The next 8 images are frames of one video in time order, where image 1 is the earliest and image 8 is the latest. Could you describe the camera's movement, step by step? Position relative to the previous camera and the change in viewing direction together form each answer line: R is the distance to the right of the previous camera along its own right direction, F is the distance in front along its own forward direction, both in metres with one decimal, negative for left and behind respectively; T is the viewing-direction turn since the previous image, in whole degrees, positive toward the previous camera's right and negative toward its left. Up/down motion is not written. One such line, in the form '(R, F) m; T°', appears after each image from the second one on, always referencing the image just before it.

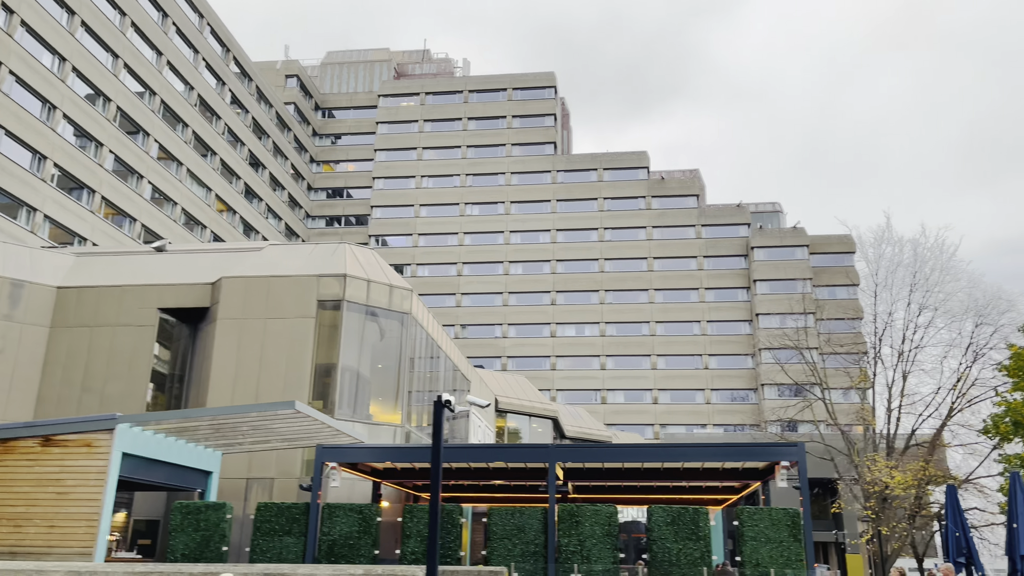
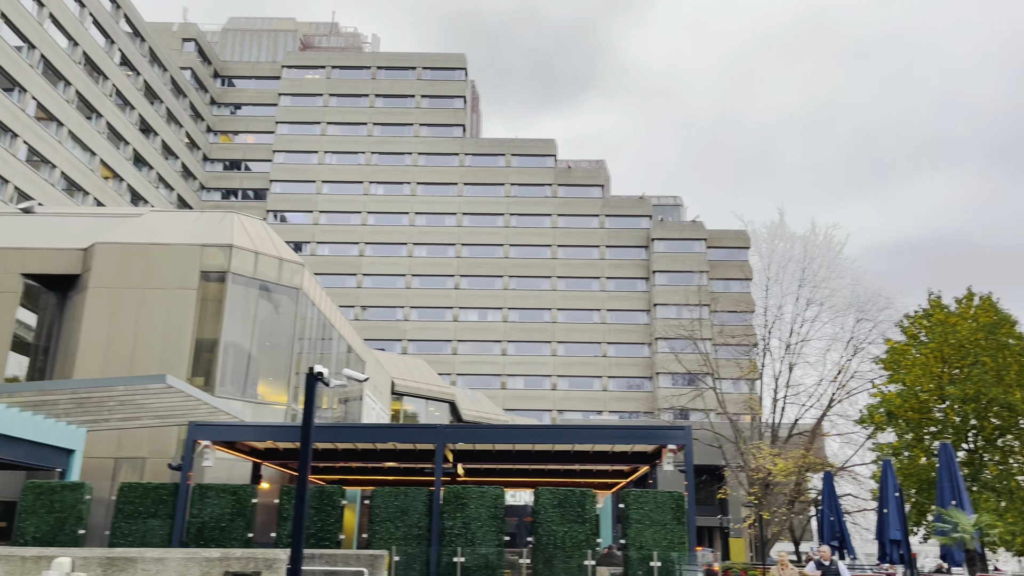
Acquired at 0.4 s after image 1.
(+0.2, +0.4) m; +7°
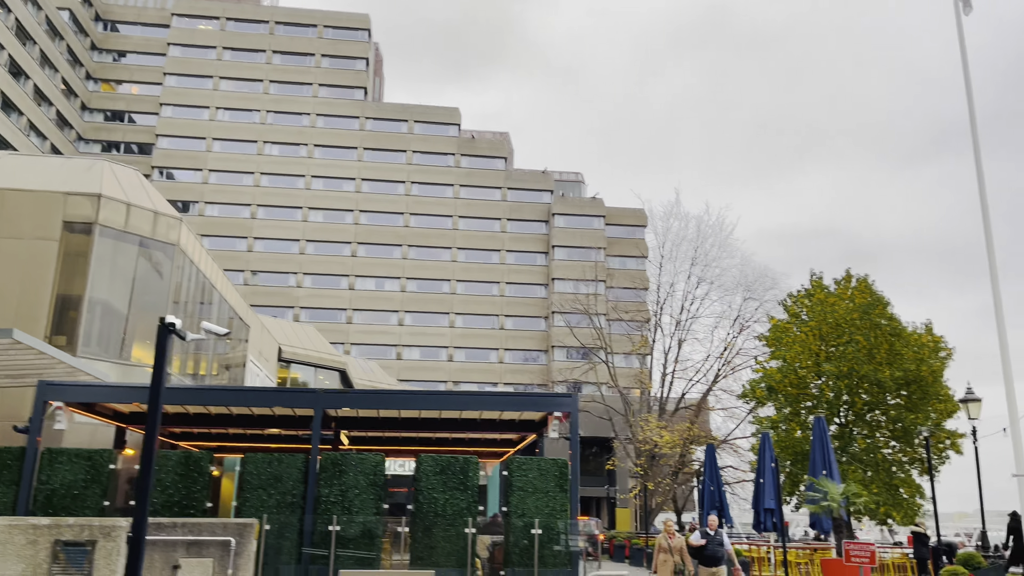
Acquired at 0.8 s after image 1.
(+0.2, +0.4) m; +7°
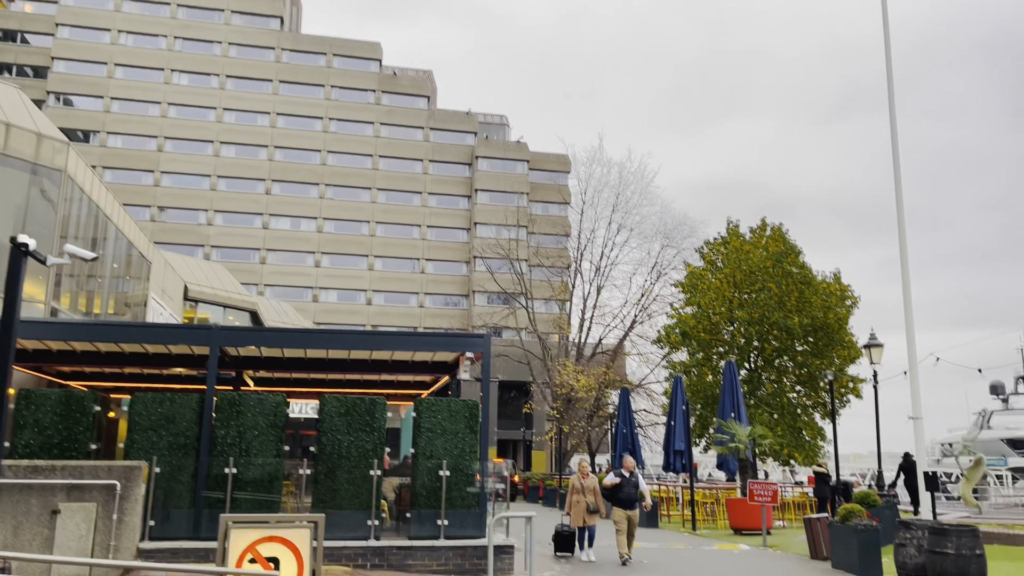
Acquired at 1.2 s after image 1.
(+0.2, +0.5) m; +5°
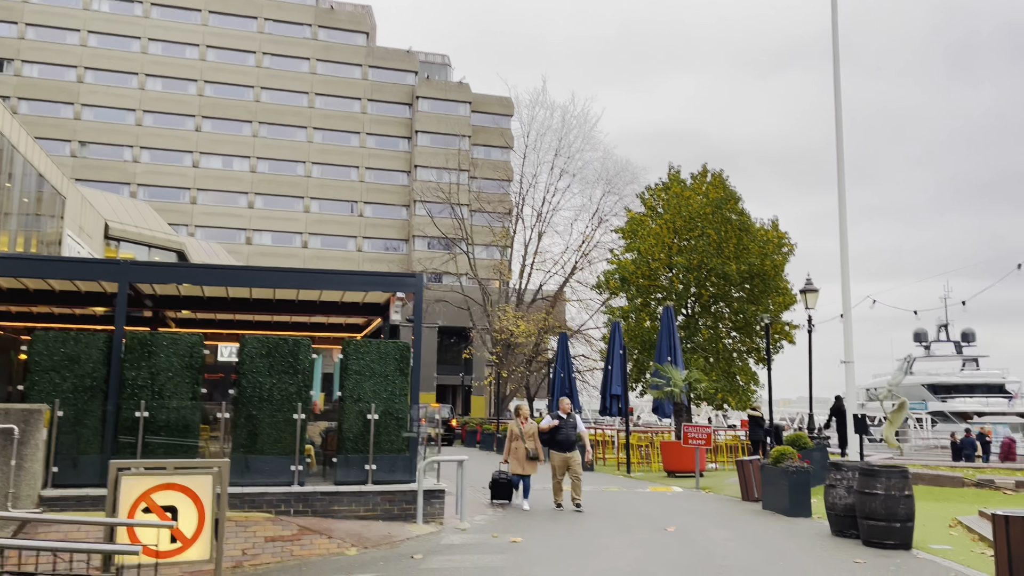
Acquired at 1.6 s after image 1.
(+0.2, +0.6) m; +4°
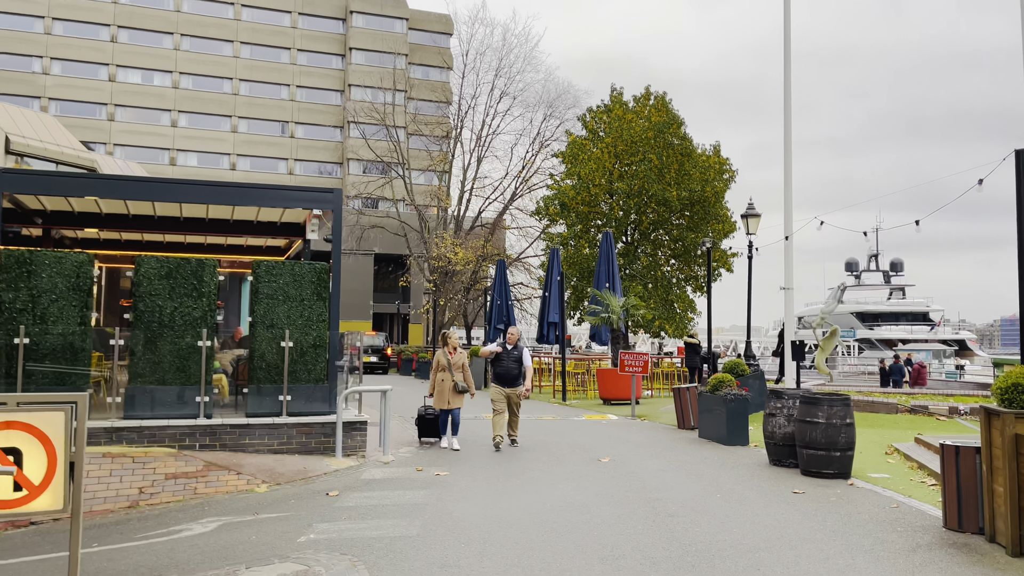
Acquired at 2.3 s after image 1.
(+0.2, +1.0) m; +4°
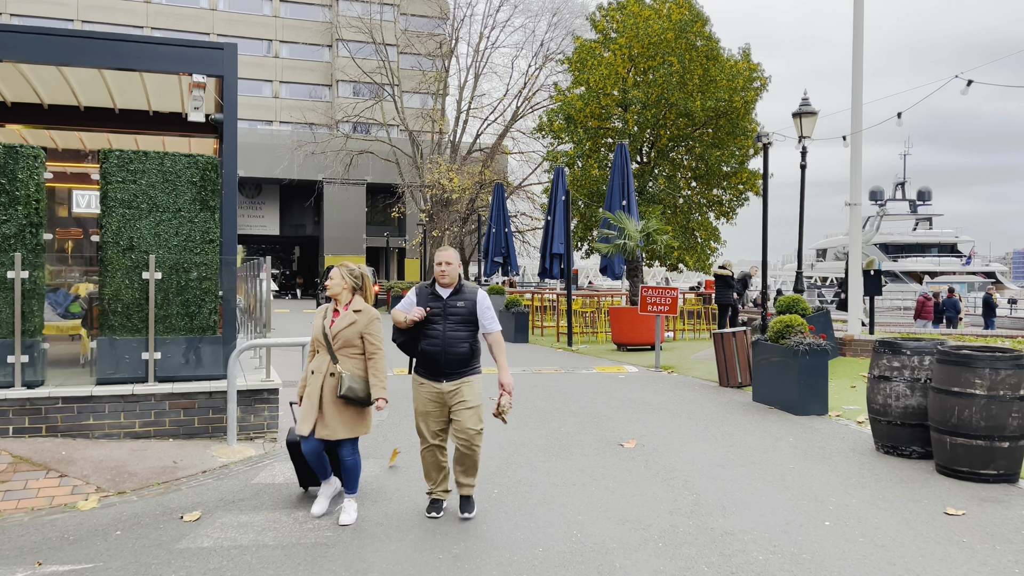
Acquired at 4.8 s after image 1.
(+0.3, +4.1) m; 0°
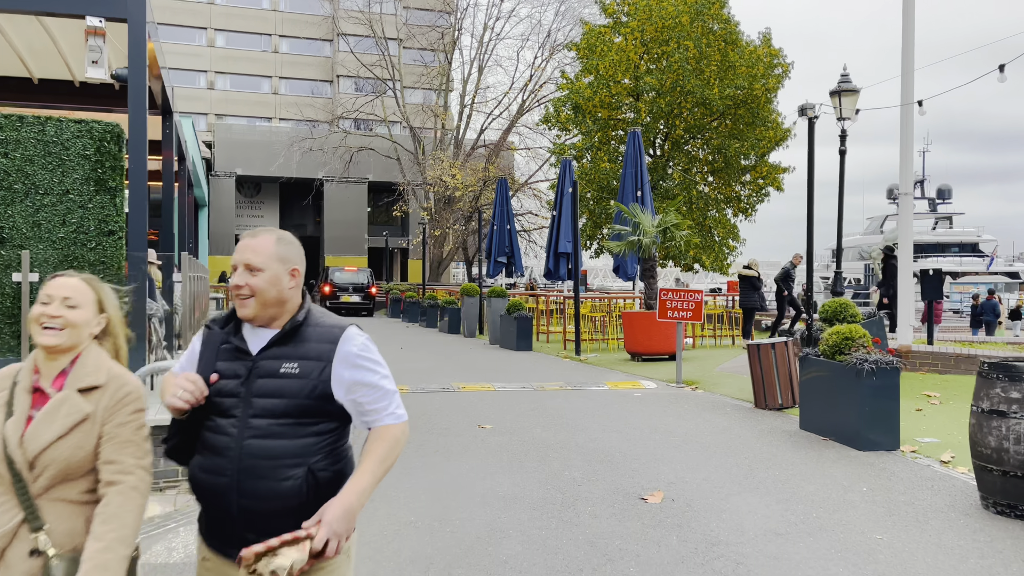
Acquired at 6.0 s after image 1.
(+0.2, +1.9) m; -1°
